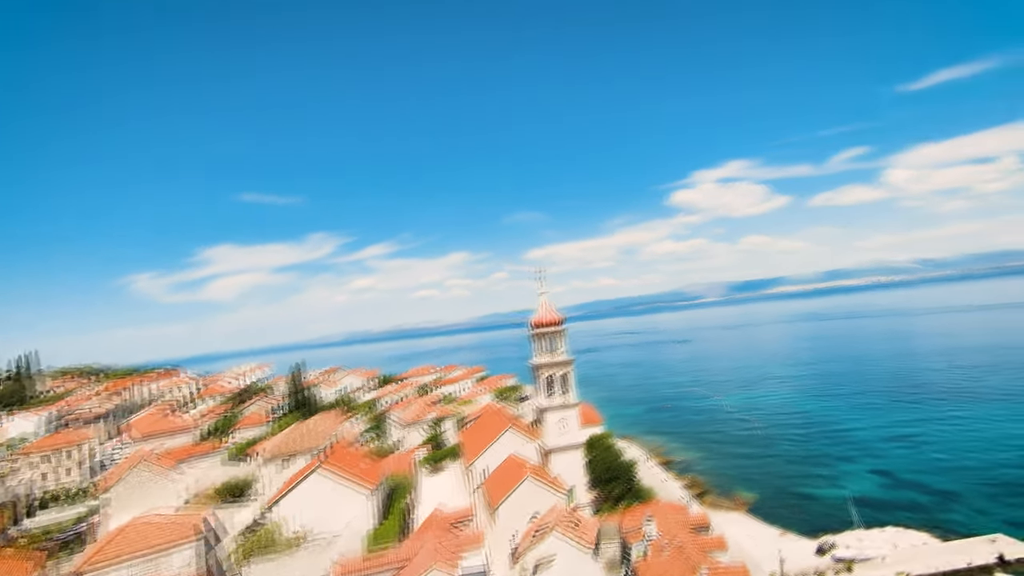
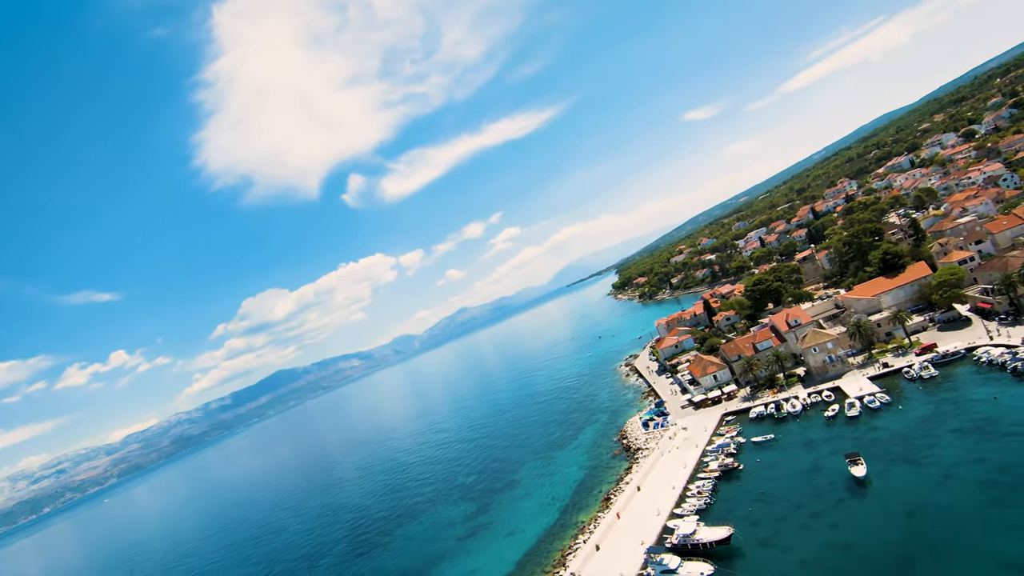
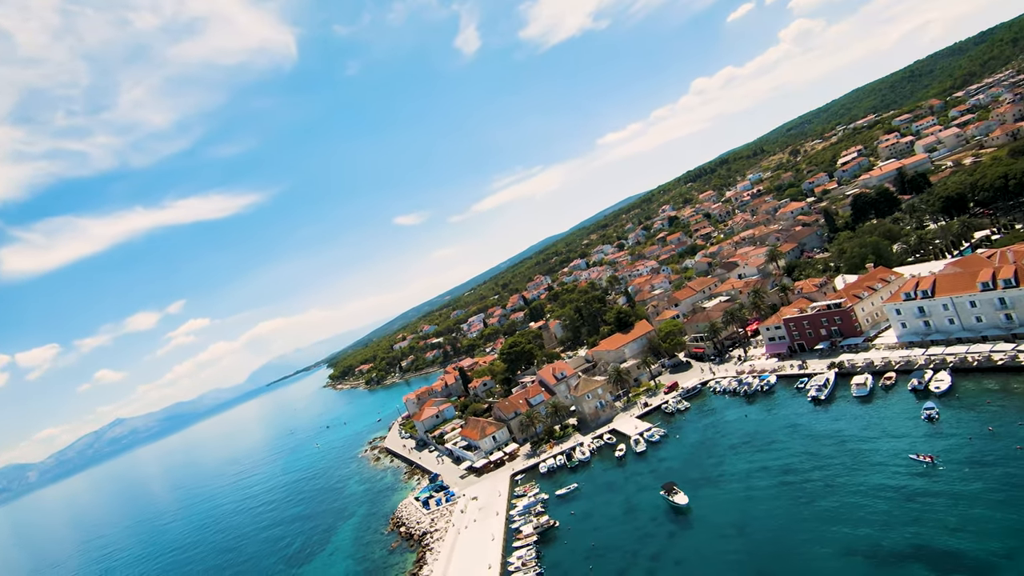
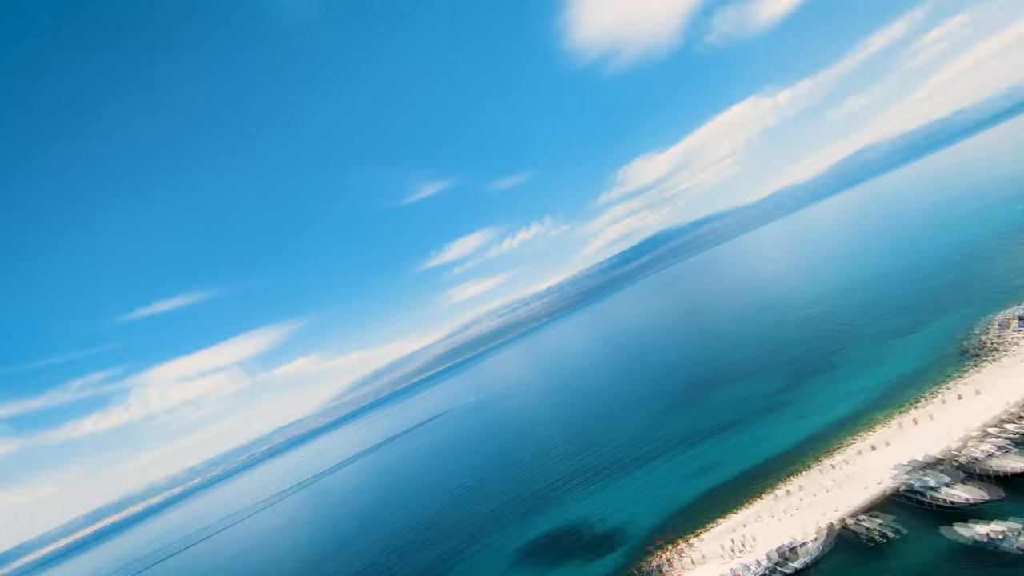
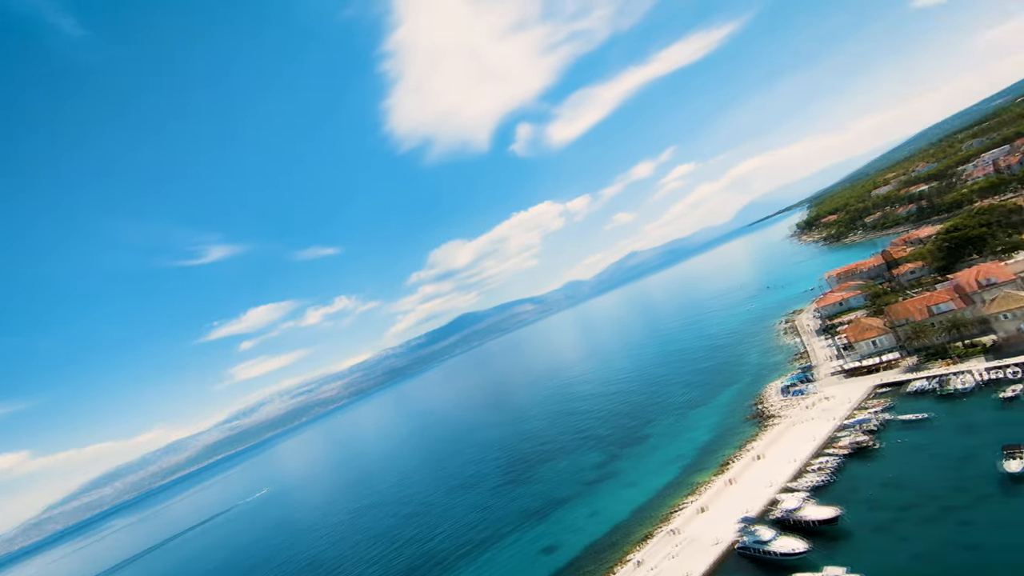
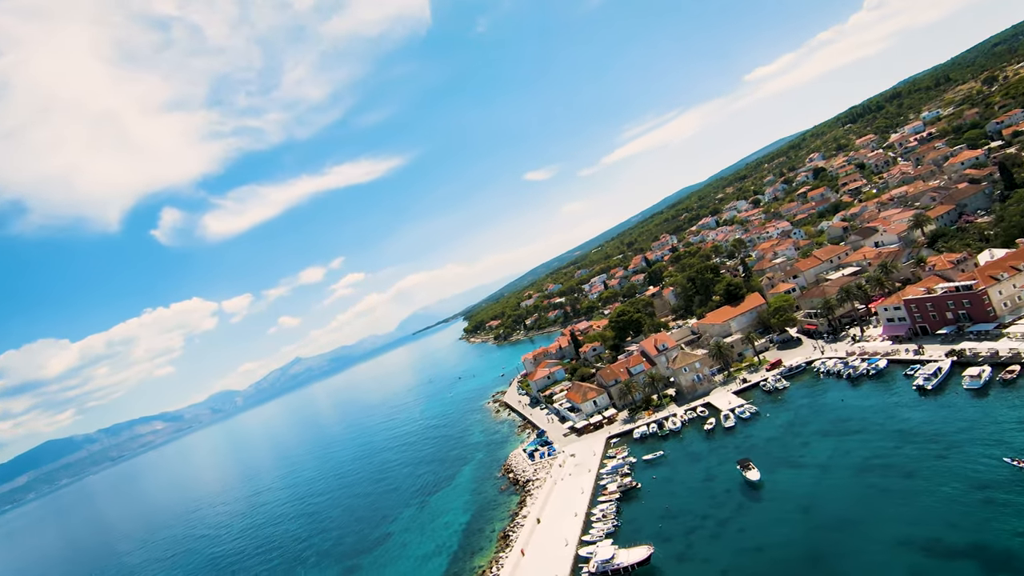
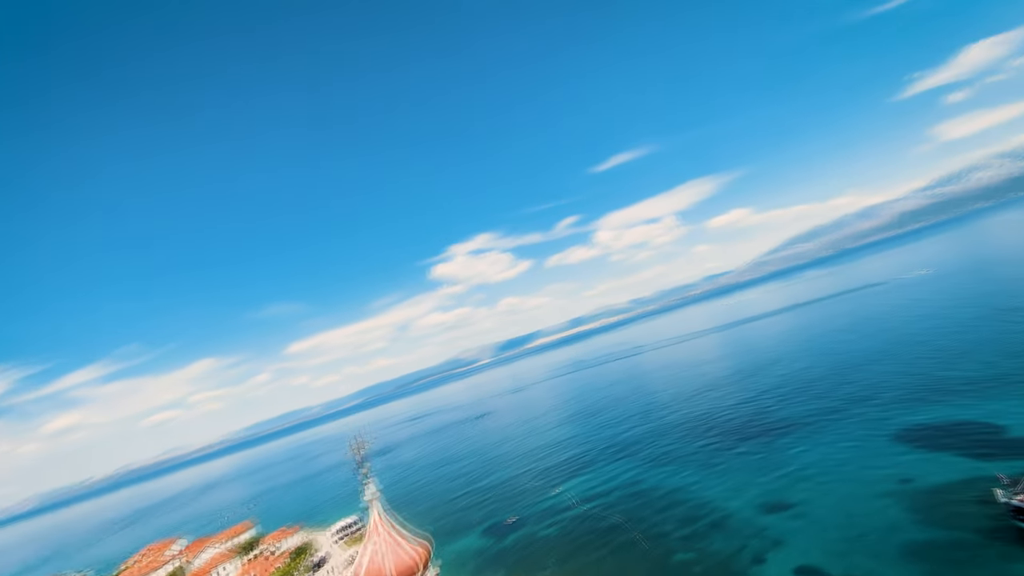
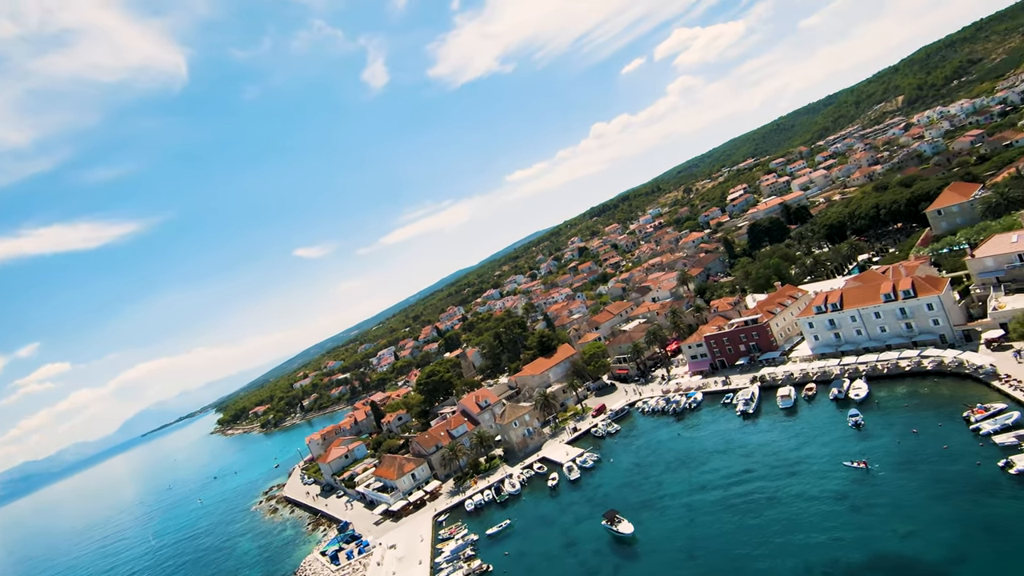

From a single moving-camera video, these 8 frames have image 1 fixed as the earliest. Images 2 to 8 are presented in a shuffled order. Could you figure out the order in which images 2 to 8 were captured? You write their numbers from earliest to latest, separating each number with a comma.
7, 4, 5, 2, 6, 3, 8
